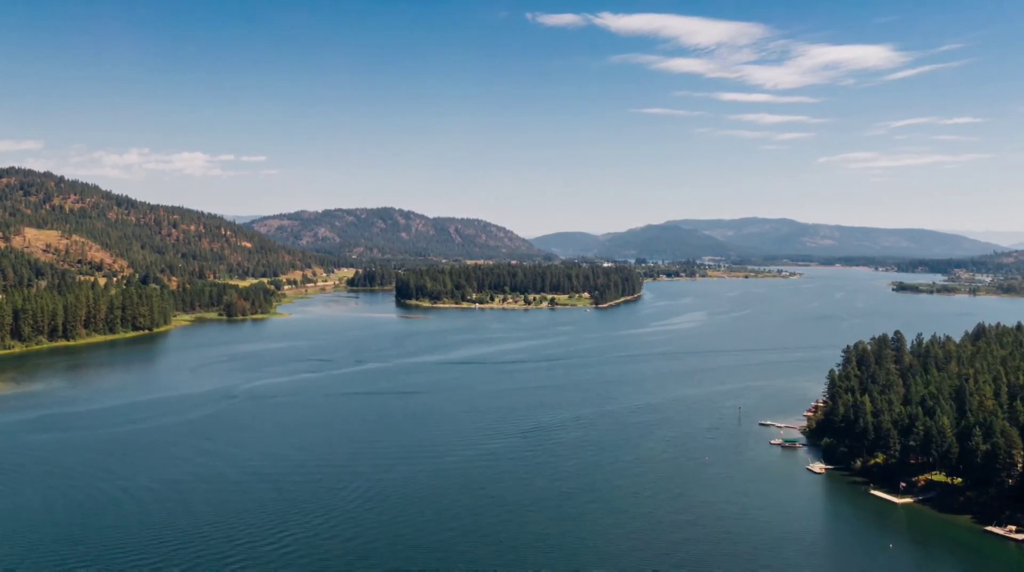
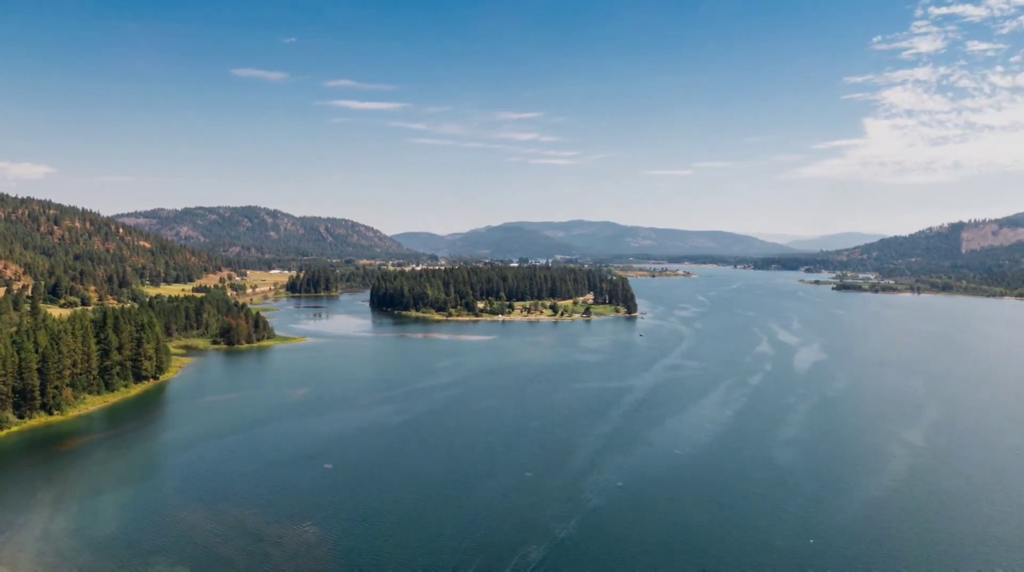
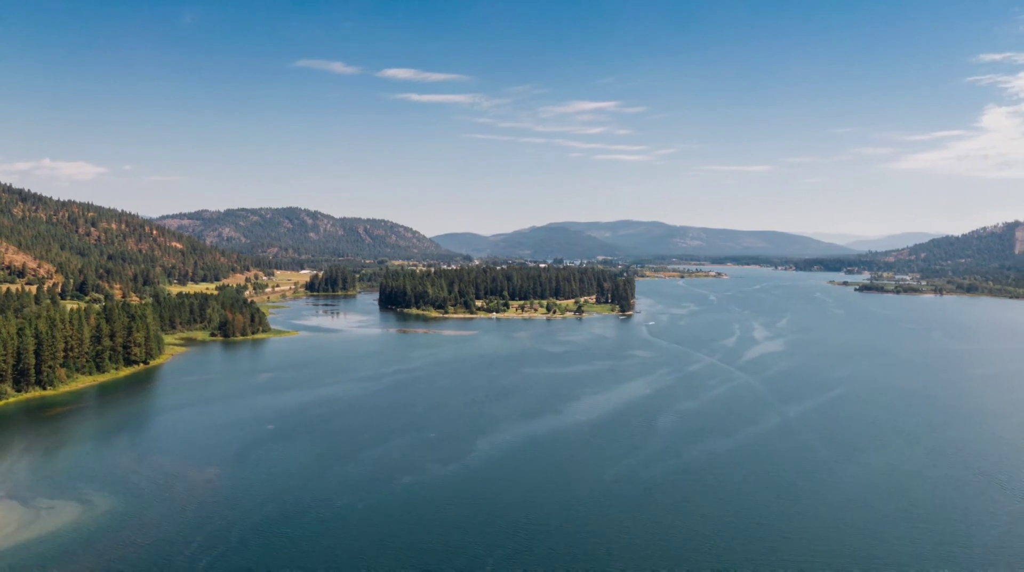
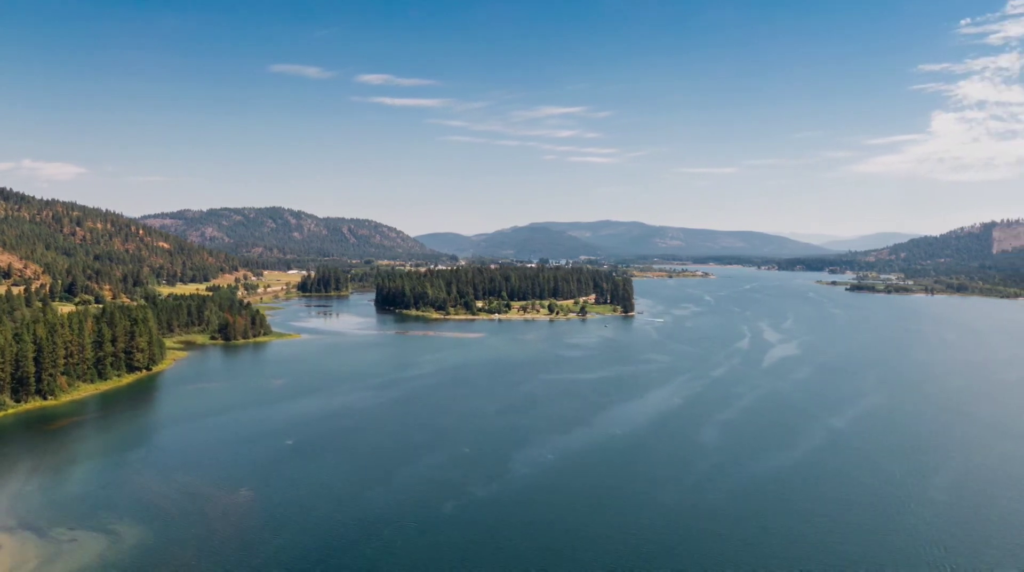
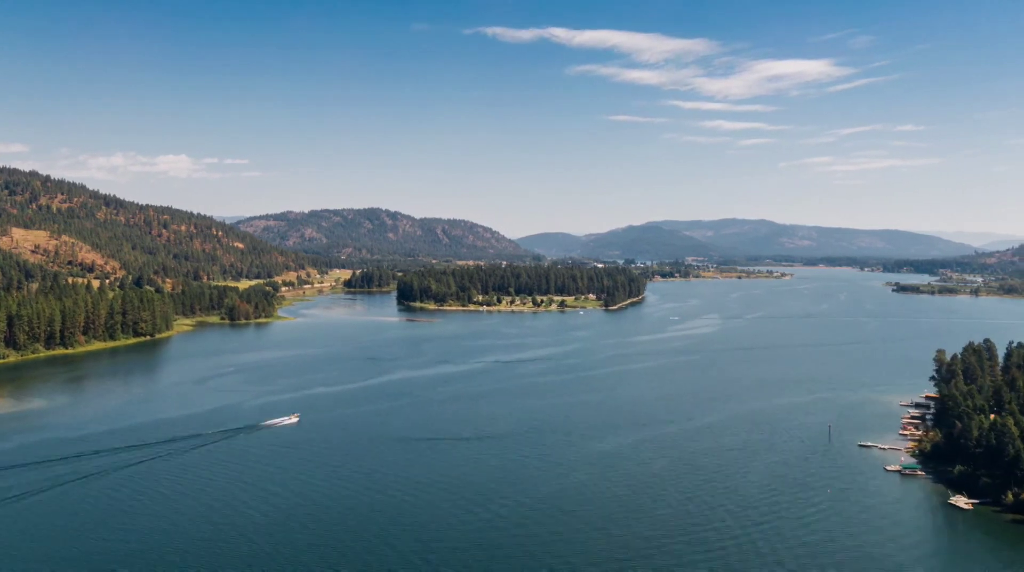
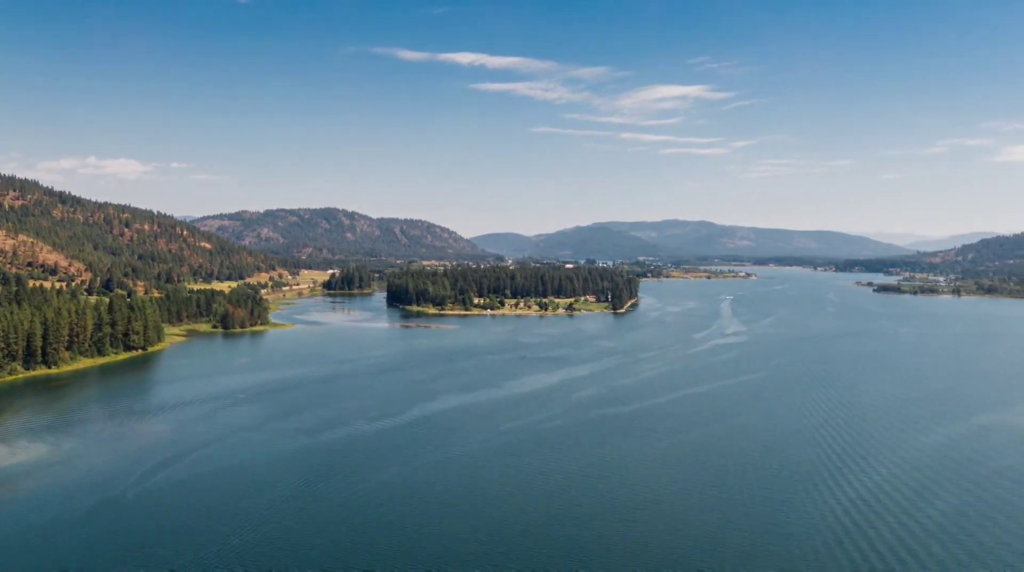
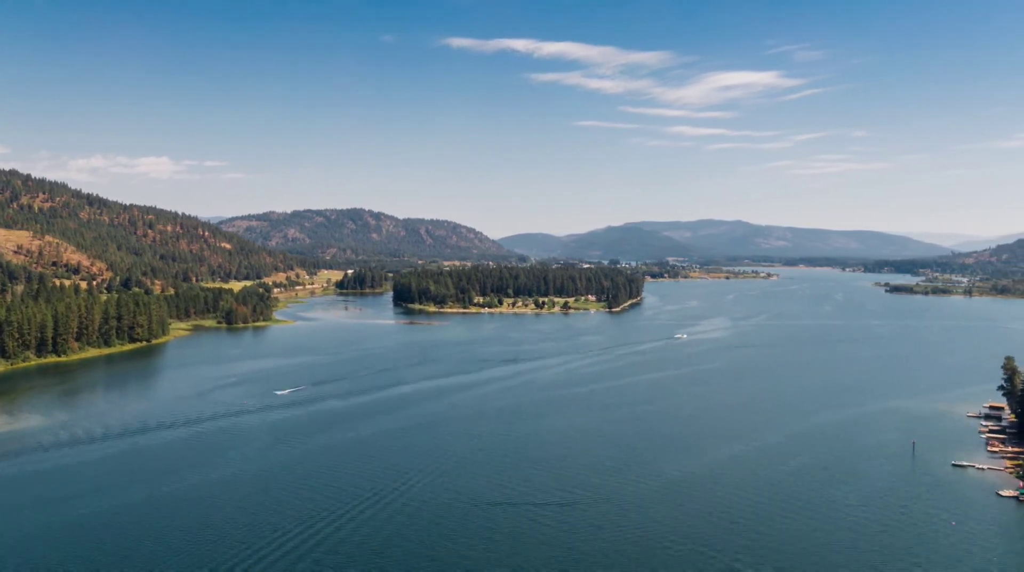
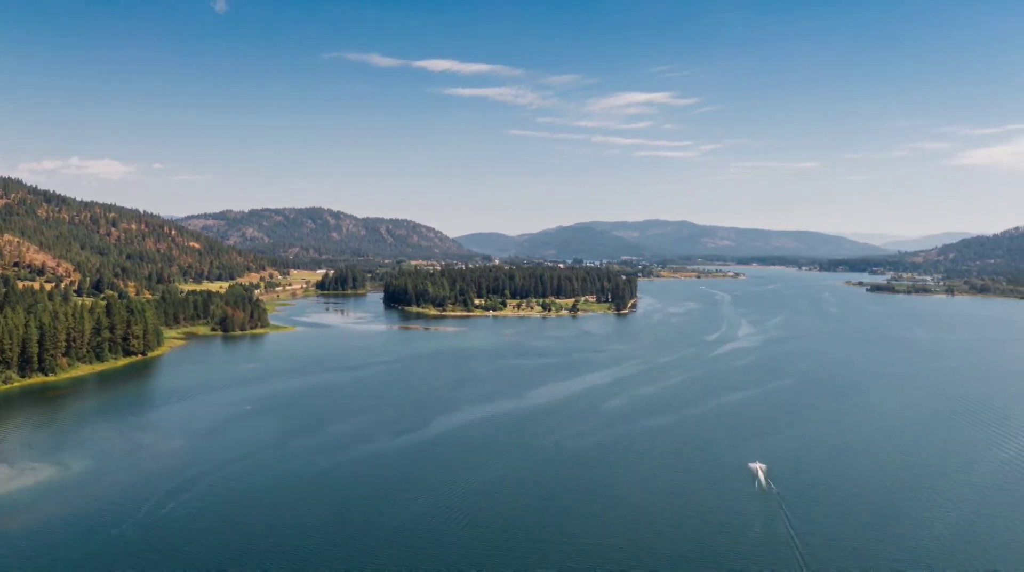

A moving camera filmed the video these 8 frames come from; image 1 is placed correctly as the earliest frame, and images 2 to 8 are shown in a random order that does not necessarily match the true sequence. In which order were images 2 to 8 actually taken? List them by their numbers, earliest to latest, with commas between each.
5, 7, 6, 8, 3, 4, 2
